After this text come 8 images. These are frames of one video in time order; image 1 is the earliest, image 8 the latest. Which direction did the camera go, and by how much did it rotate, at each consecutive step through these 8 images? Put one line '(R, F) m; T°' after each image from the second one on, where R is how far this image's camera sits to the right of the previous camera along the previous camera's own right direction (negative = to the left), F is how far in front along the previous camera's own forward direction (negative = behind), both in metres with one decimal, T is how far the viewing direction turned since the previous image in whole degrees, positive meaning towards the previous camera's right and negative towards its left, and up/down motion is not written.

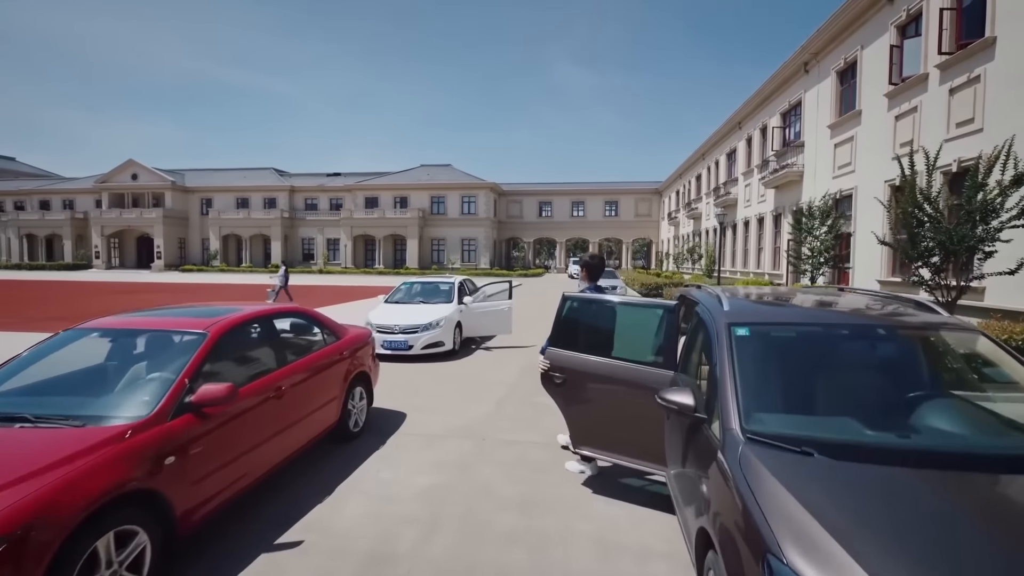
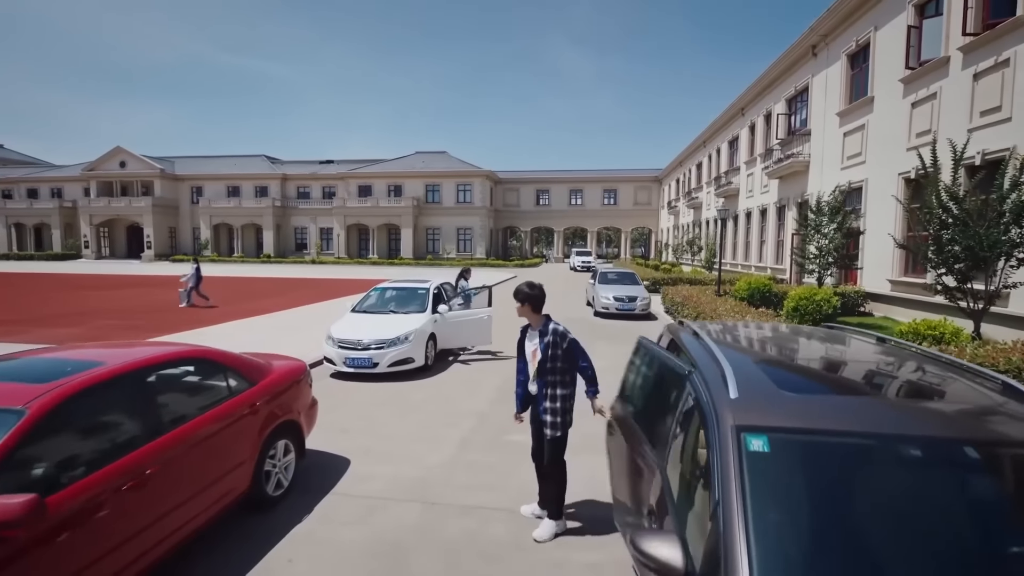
(+0.4, +0.9) m; 0°
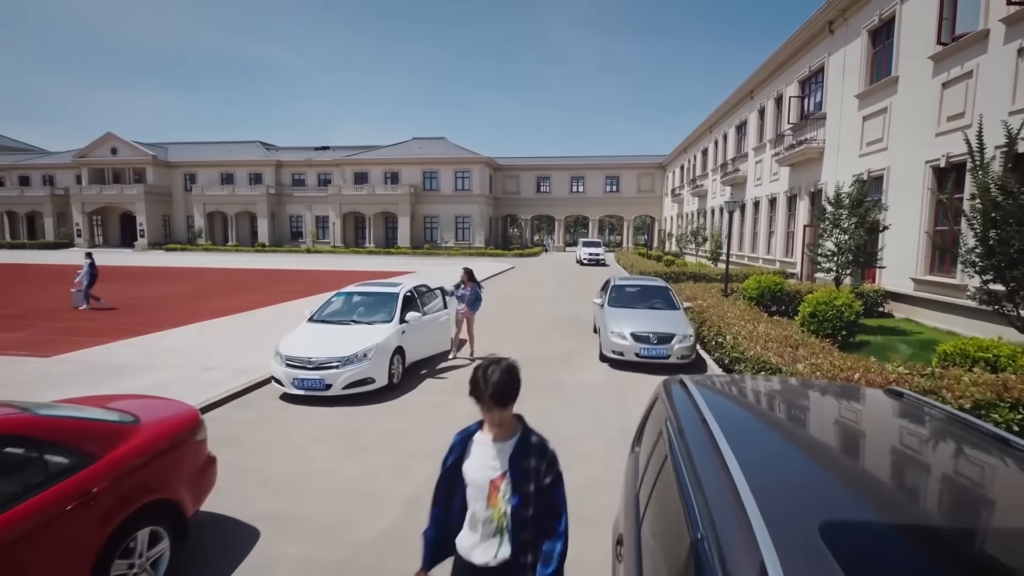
(+0.4, +1.1) m; 0°
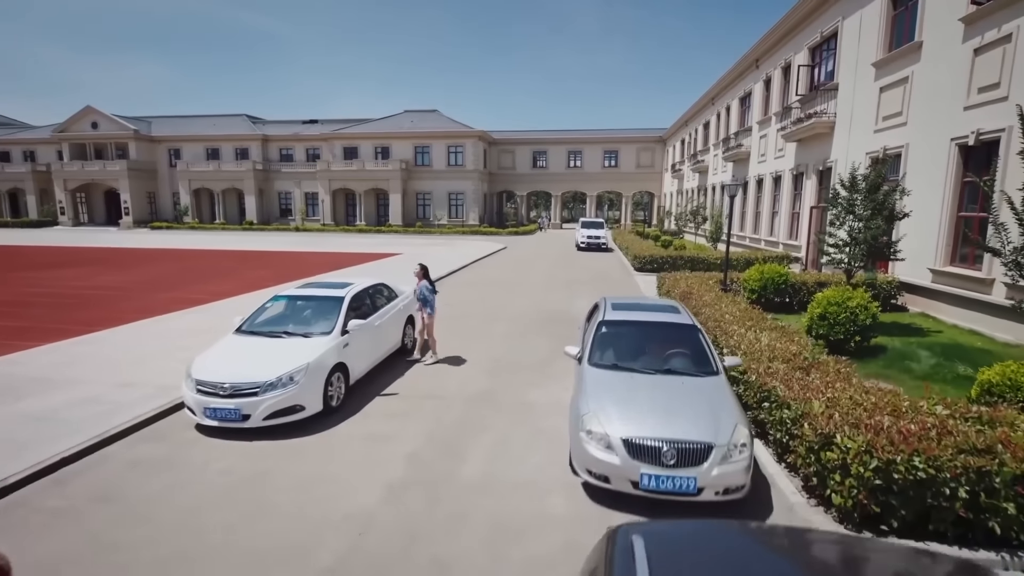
(+0.5, +1.1) m; 0°
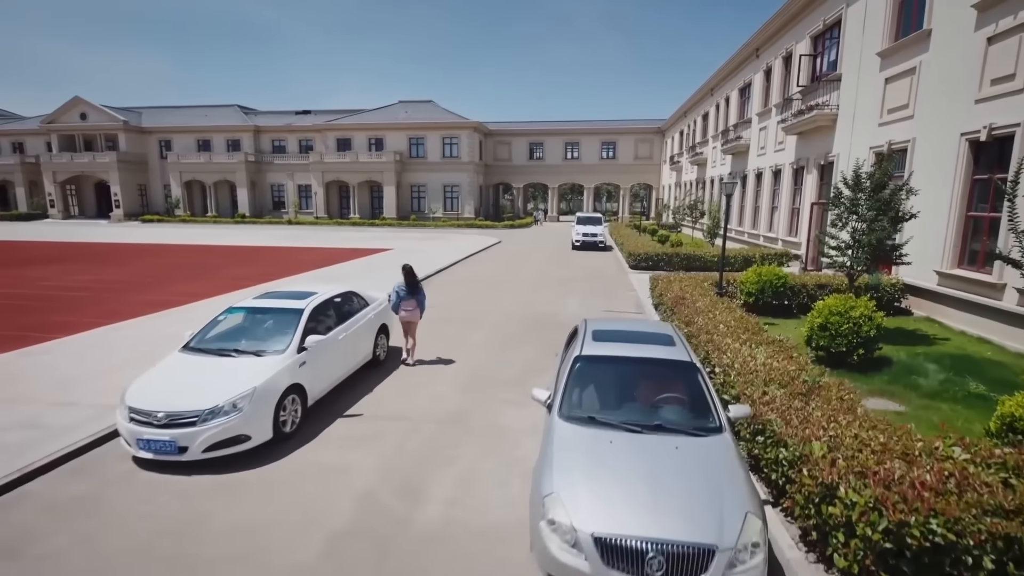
(+0.3, +0.6) m; 0°
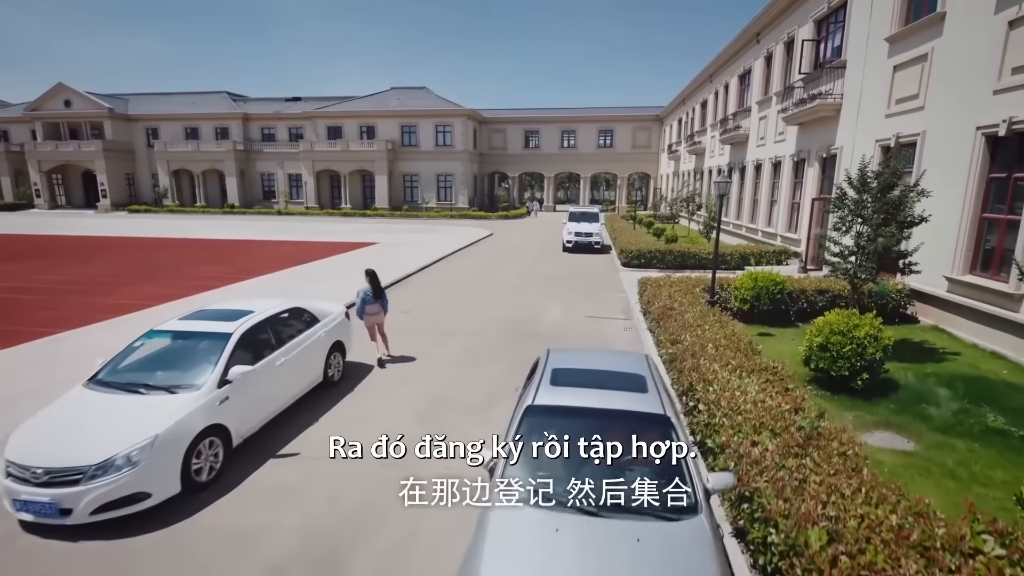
(+0.5, +0.8) m; 0°
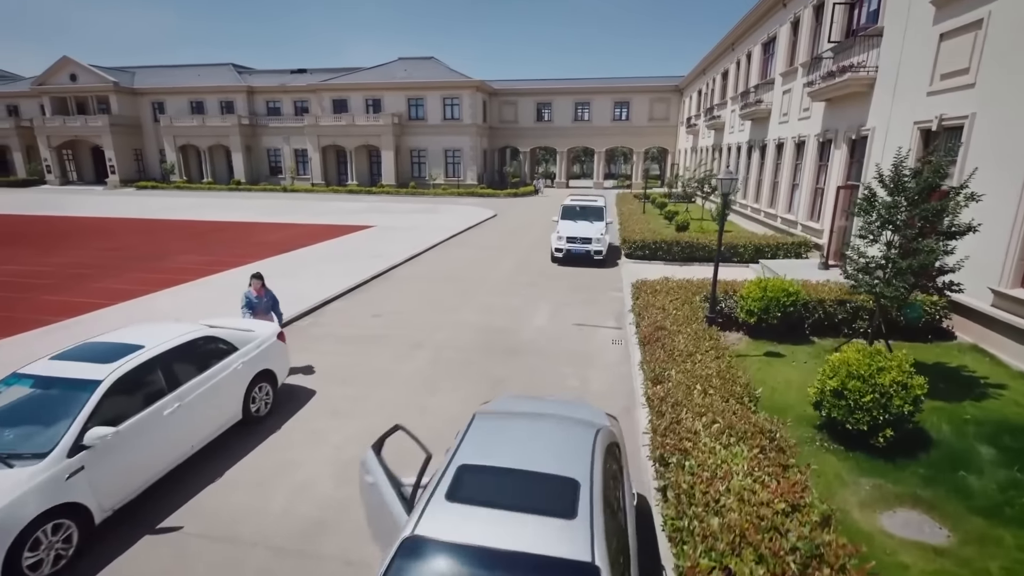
(+0.8, +1.2) m; -2°
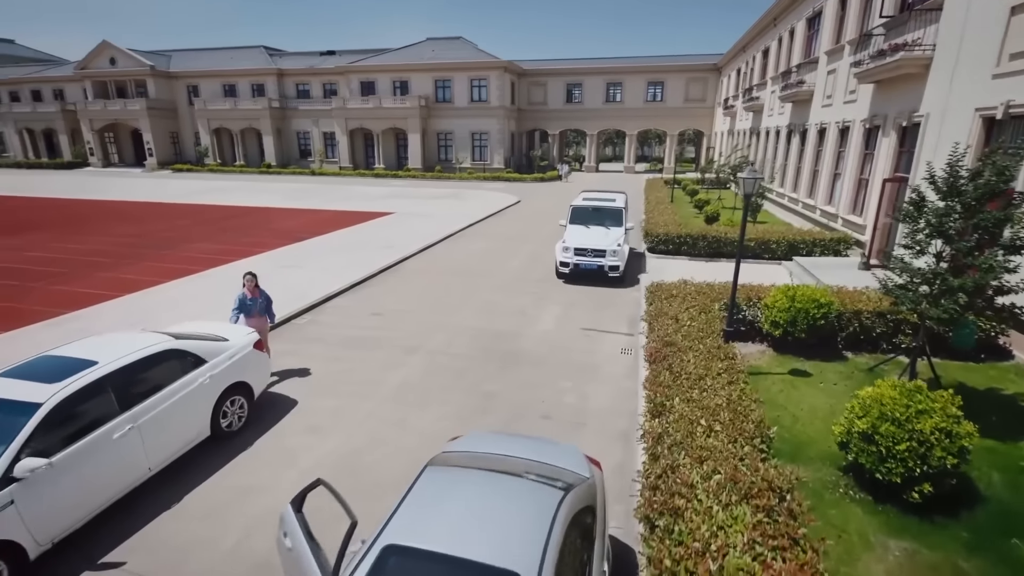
(+0.5, +0.6) m; -4°
